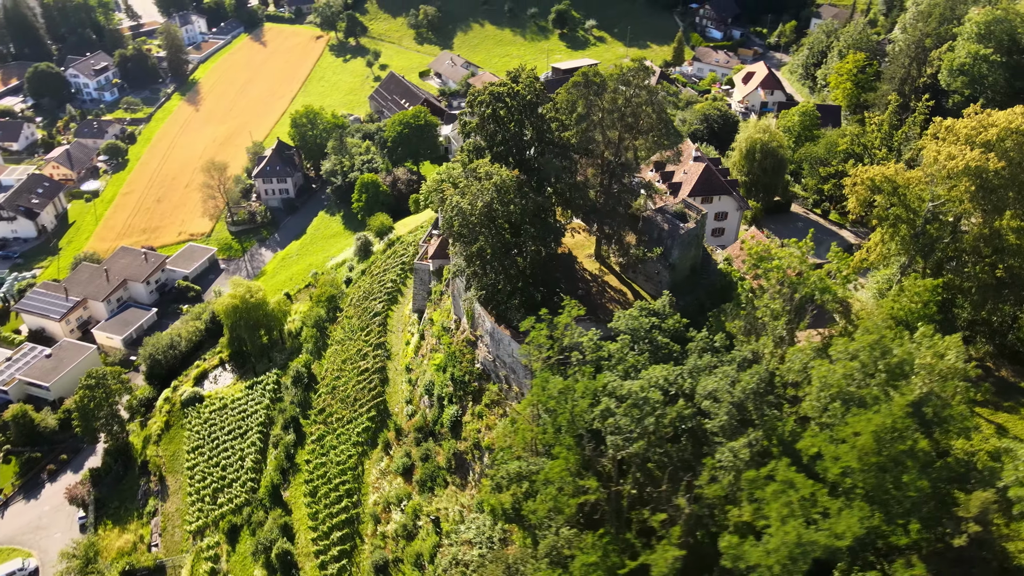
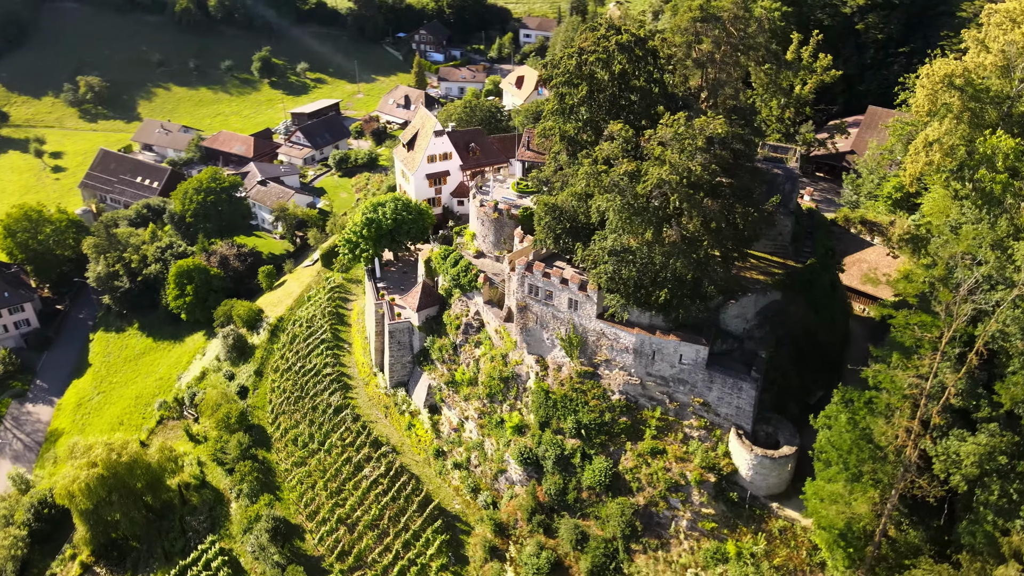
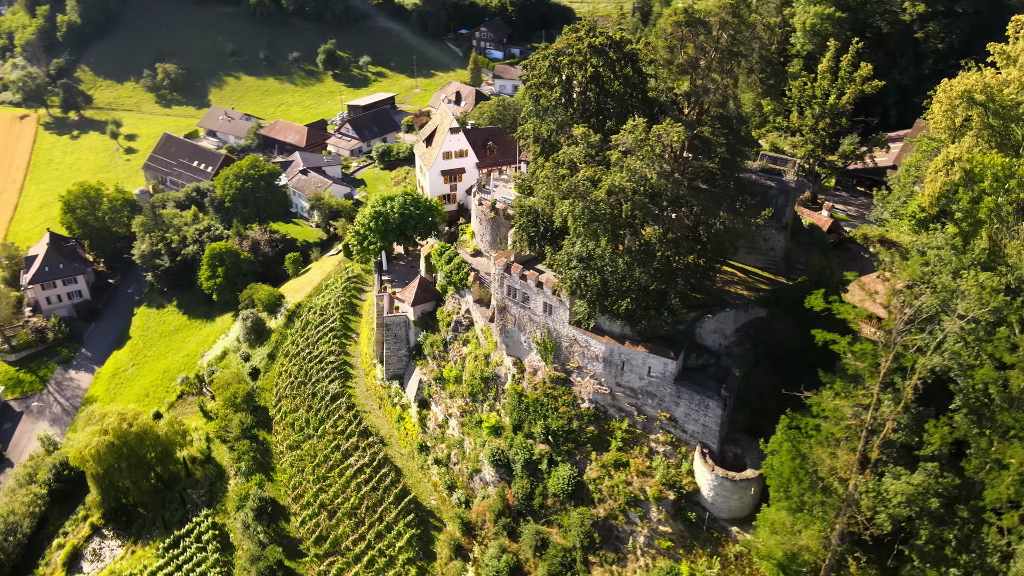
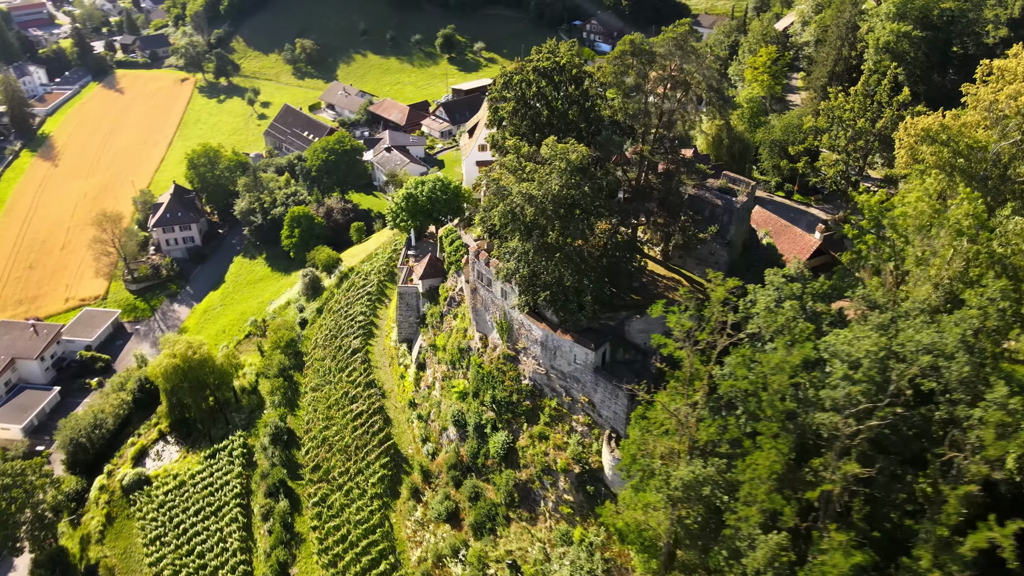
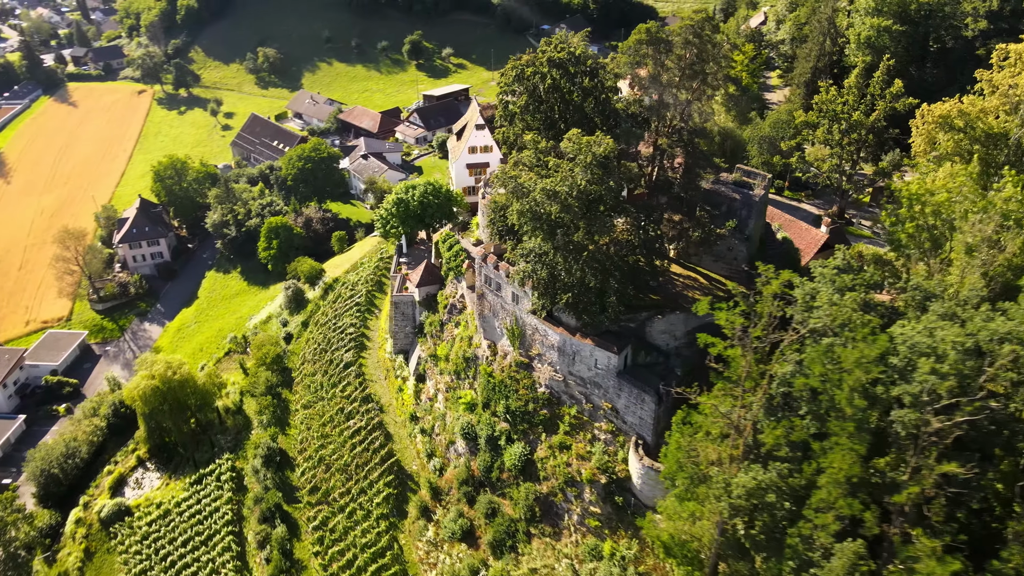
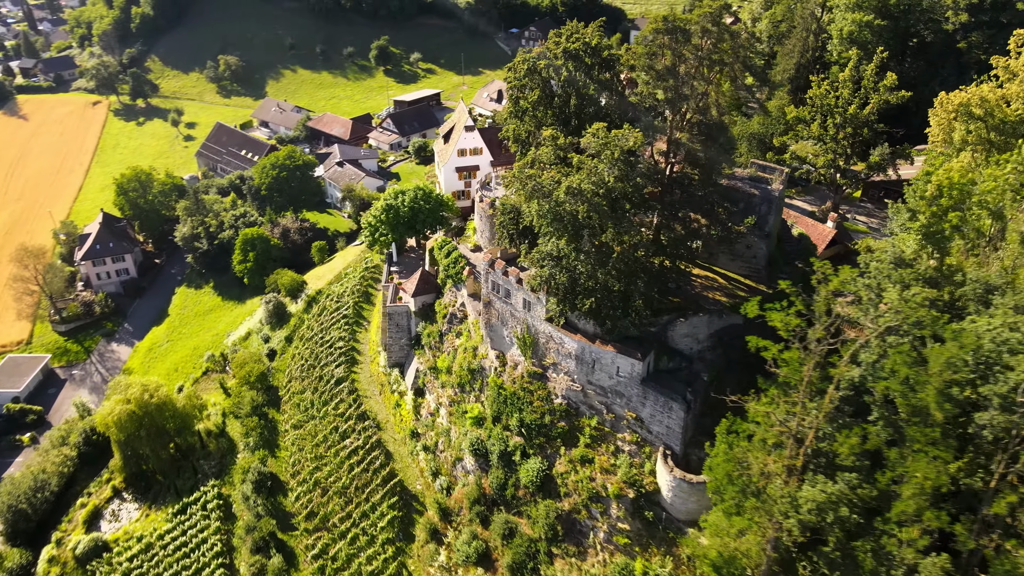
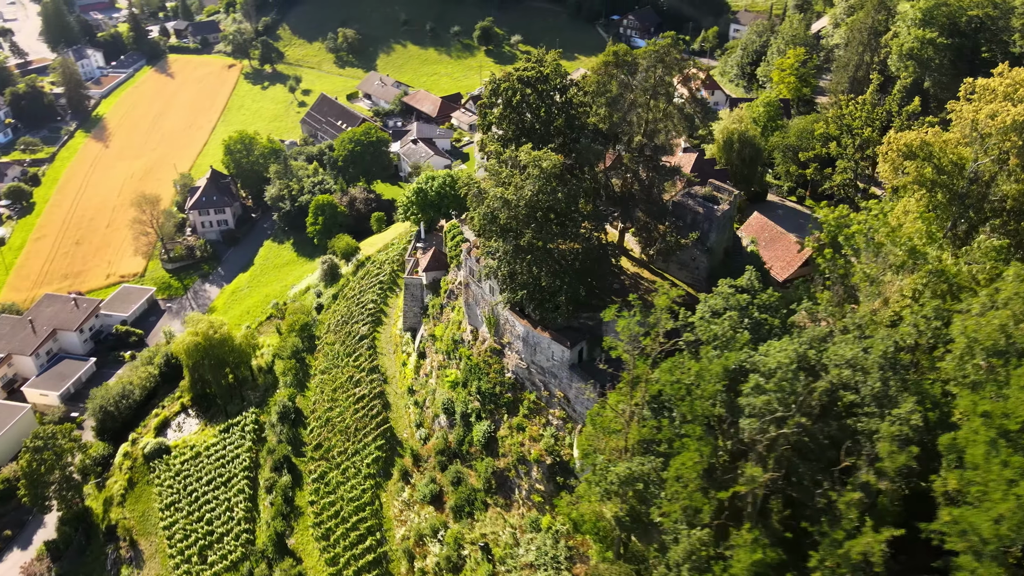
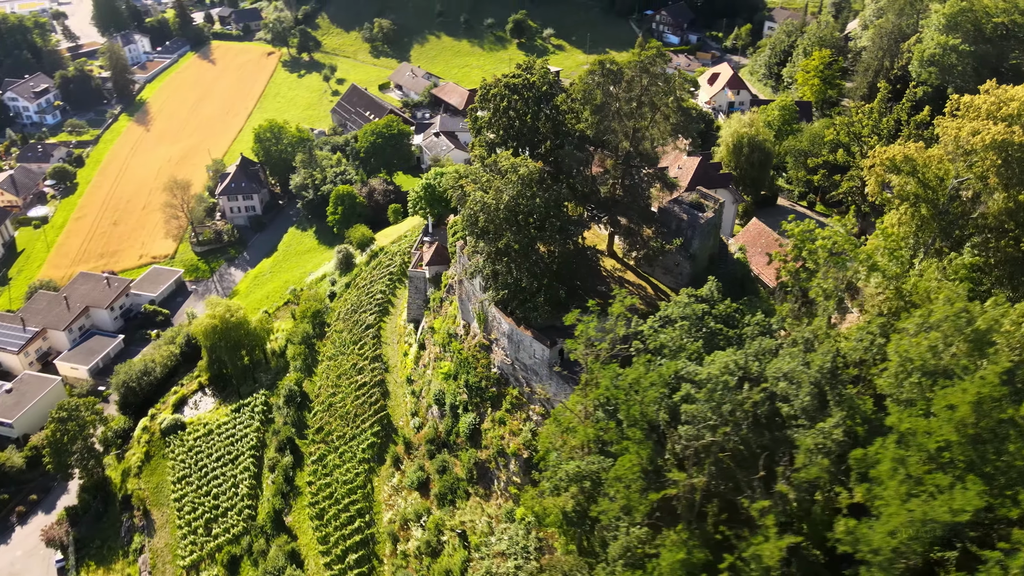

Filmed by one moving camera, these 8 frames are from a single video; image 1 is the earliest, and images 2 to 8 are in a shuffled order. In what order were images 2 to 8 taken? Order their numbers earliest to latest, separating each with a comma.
8, 7, 4, 5, 6, 3, 2
